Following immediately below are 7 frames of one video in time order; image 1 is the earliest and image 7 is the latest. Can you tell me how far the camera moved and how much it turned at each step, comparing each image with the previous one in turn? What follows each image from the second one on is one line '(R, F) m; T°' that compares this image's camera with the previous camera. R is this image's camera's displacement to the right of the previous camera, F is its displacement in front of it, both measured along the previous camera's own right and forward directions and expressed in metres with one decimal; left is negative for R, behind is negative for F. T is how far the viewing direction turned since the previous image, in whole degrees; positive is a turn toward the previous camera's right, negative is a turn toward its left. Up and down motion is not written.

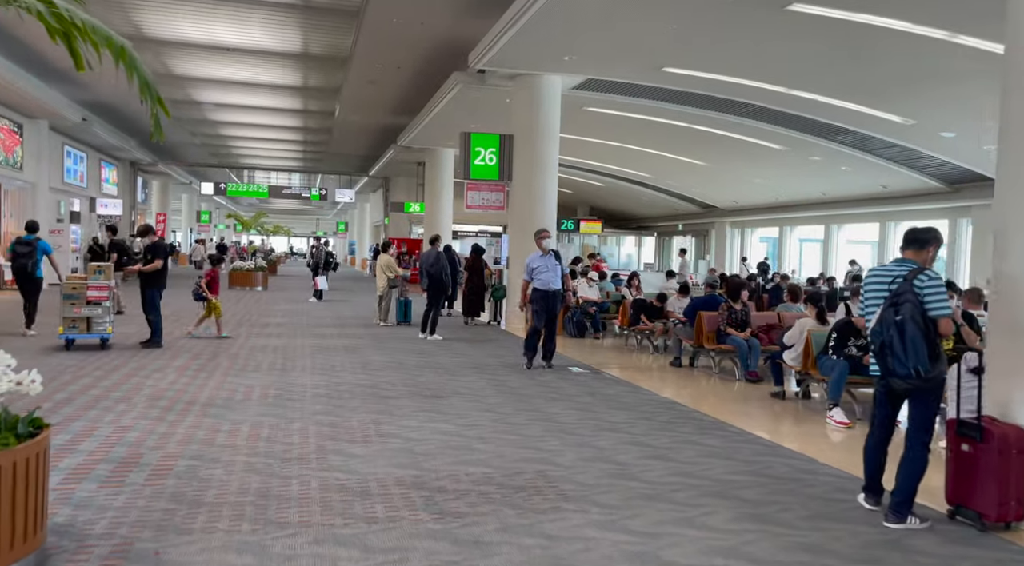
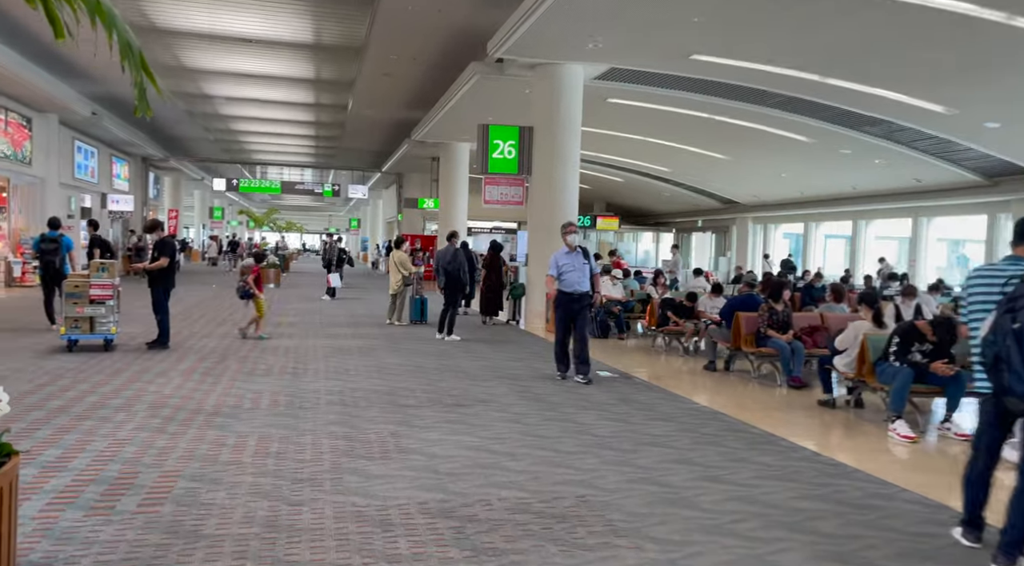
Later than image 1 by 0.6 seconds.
(-0.2, +0.6) m; -1°
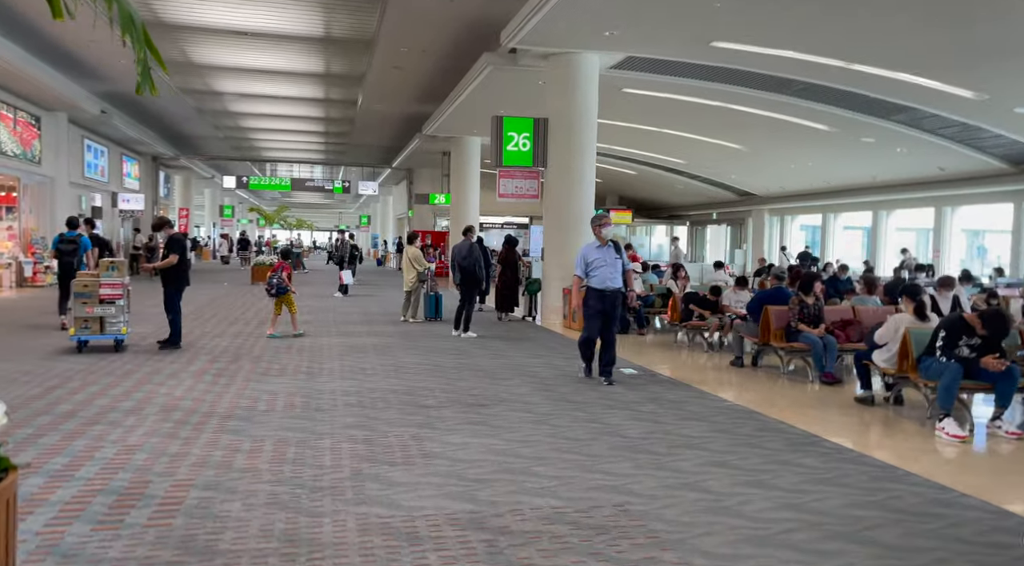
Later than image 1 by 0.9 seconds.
(-0.1, +0.3) m; -1°
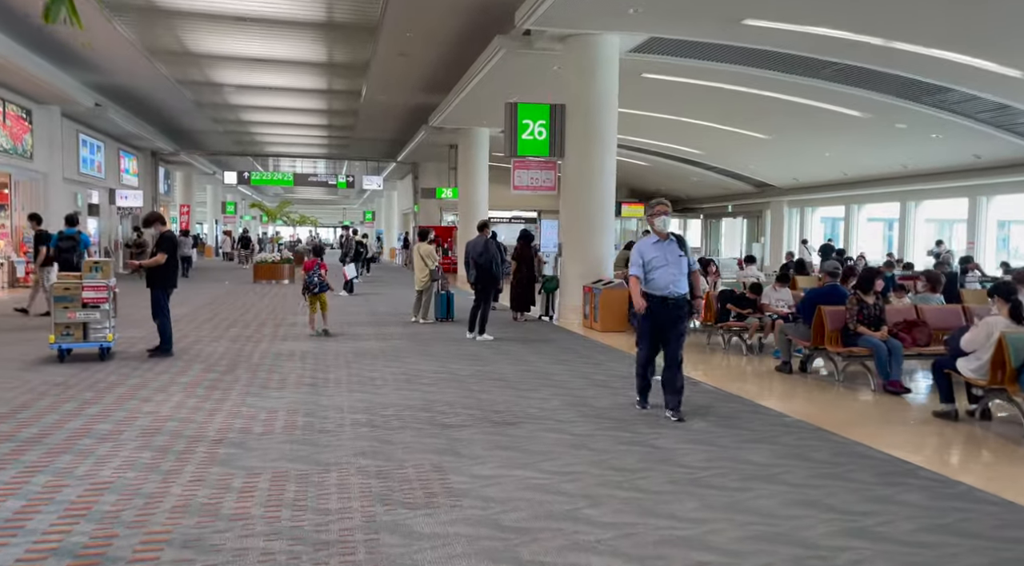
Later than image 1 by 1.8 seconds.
(-0.2, +0.8) m; 0°
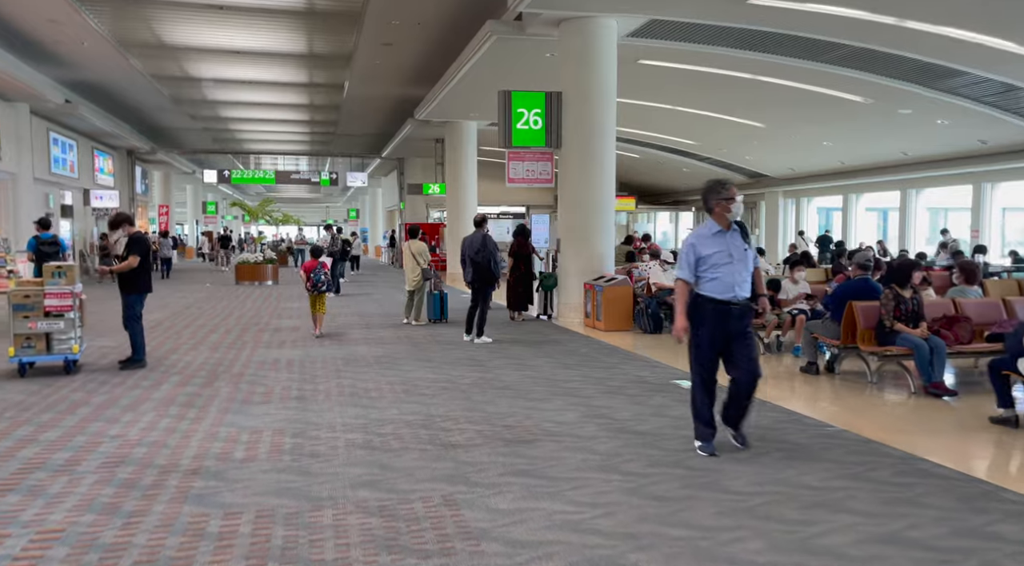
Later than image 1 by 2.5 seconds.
(-0.2, +0.7) m; +1°
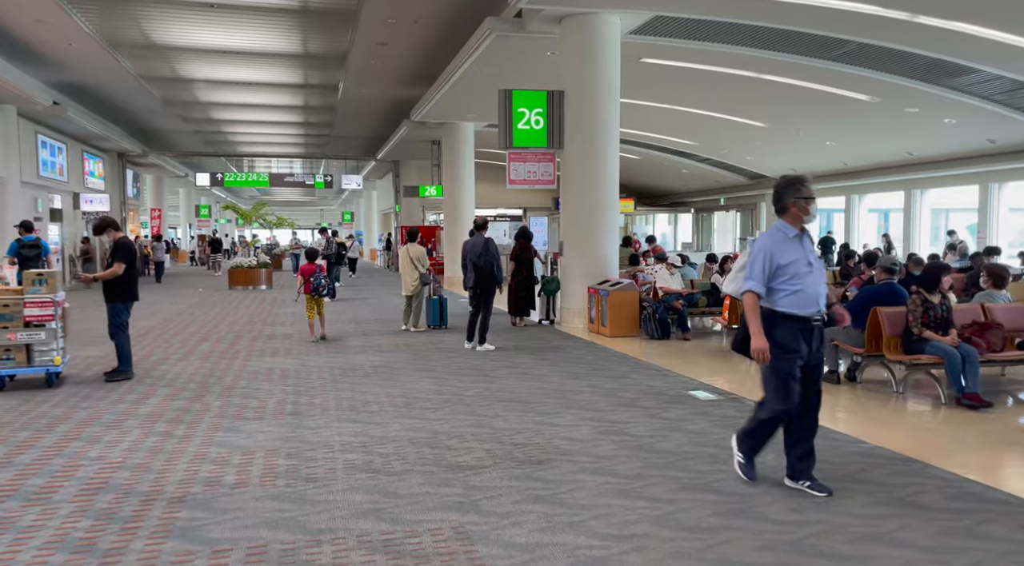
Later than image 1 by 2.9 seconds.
(-0.1, +0.4) m; 0°
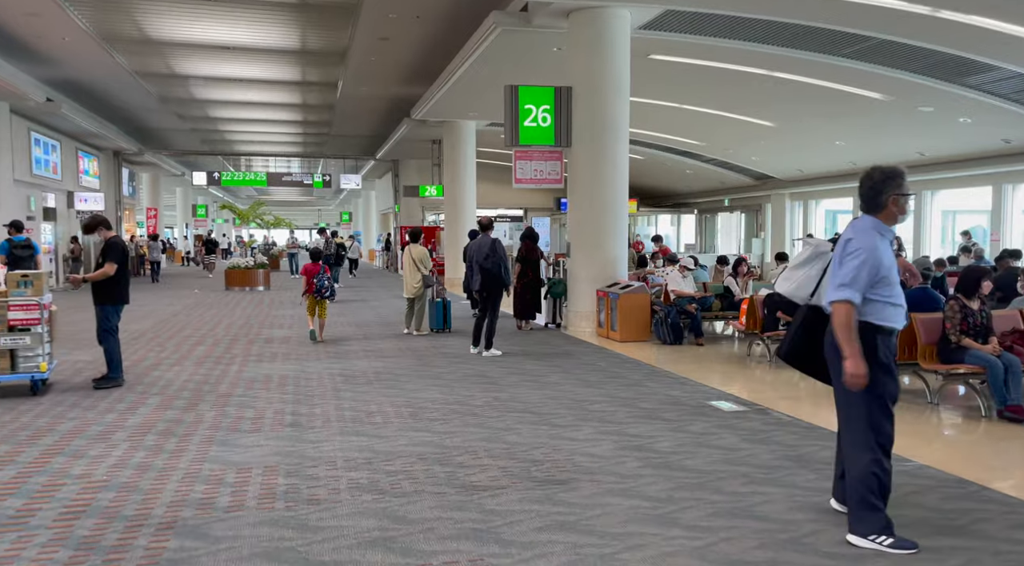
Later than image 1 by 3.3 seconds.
(-0.1, +0.4) m; 0°
